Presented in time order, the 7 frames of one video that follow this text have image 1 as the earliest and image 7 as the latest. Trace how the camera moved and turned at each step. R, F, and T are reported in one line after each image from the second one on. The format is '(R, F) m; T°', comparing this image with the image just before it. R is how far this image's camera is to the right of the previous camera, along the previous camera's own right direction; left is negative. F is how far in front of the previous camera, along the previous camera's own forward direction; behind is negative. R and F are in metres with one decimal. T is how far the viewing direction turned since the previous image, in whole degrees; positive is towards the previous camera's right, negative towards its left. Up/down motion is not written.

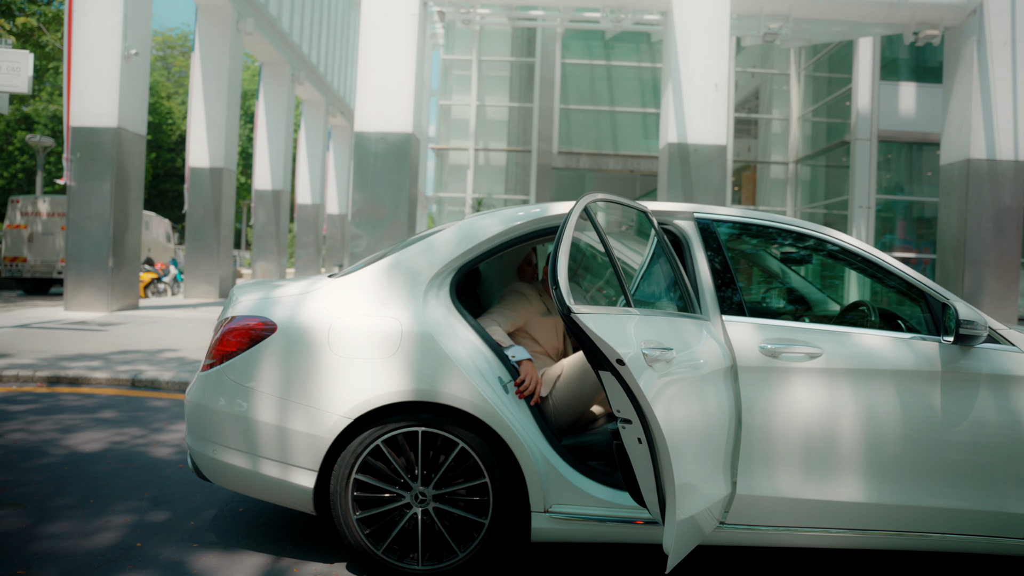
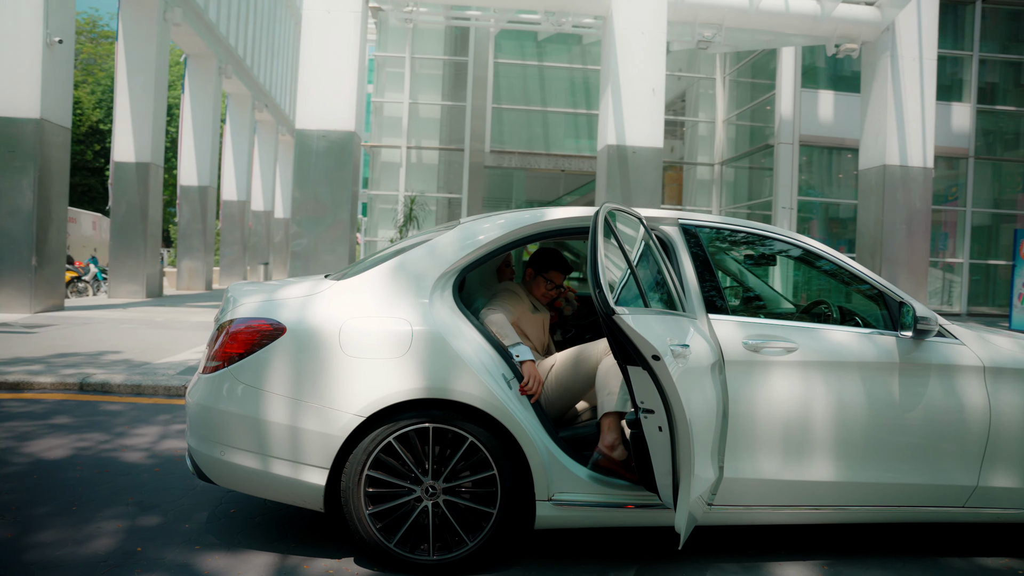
(-0.3, -0.1) m; +6°
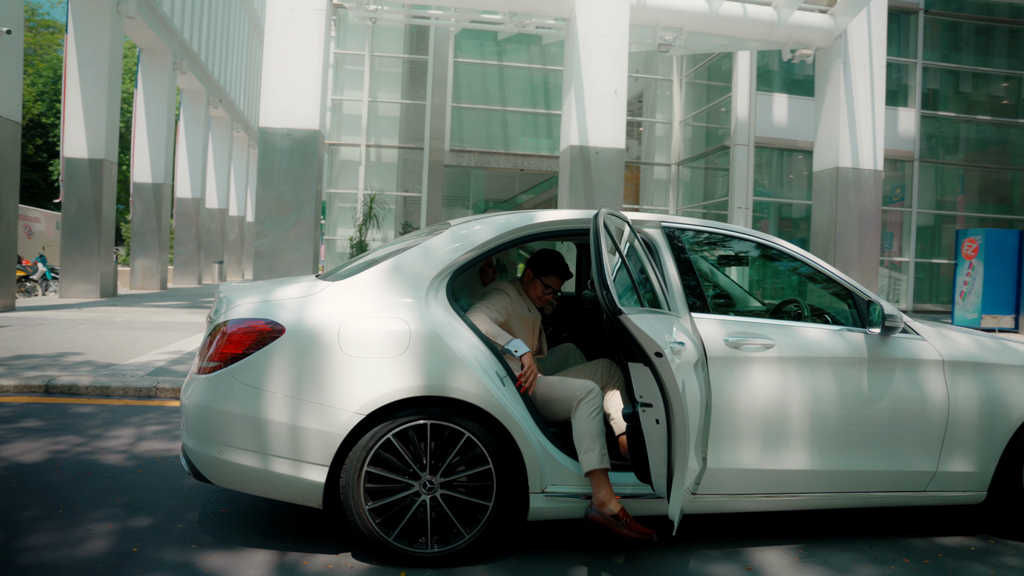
(-0.2, -0.1) m; +4°
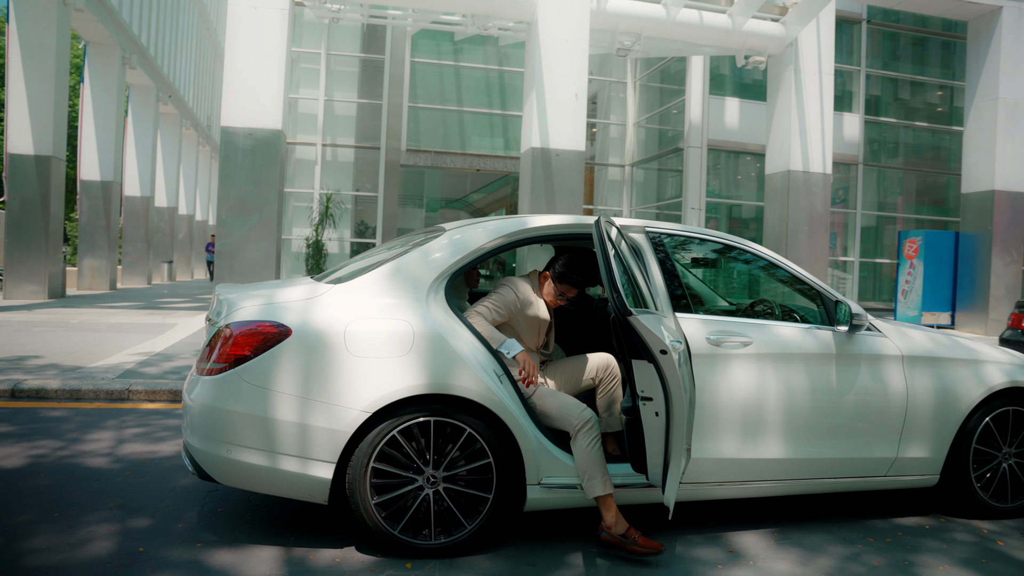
(-0.2, -0.1) m; +4°
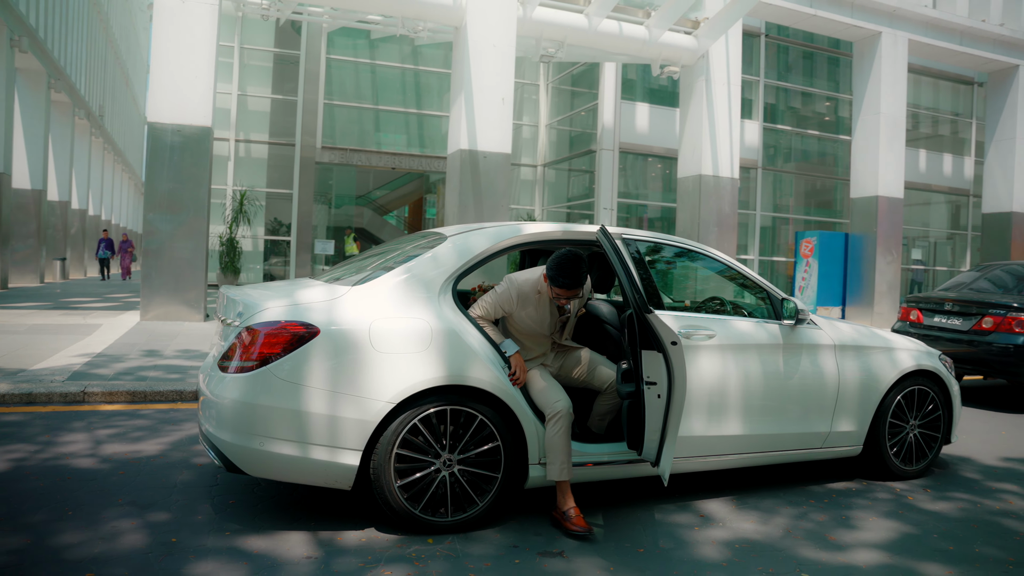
(-0.5, -0.3) m; +8°
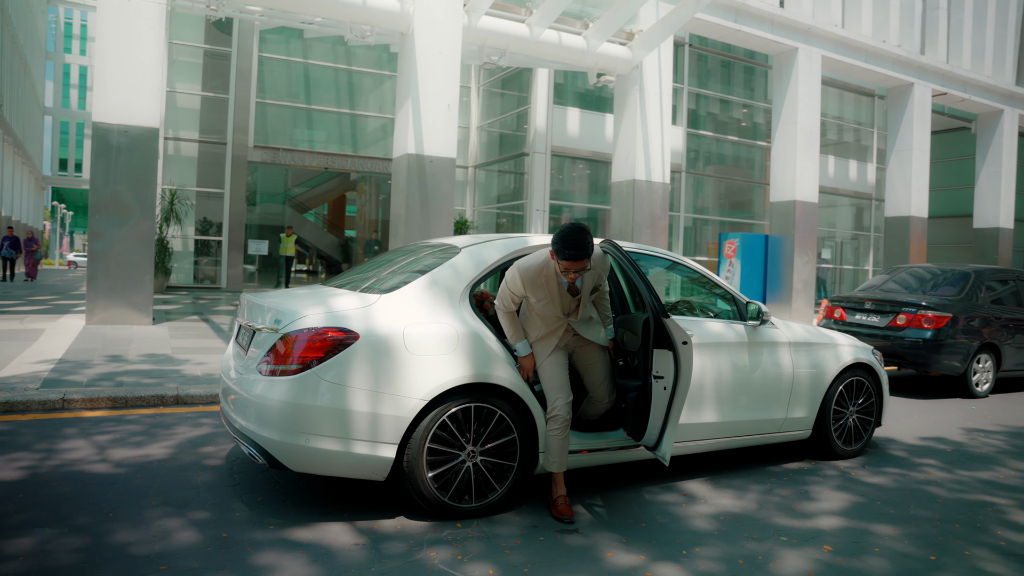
(-0.5, -0.4) m; +6°
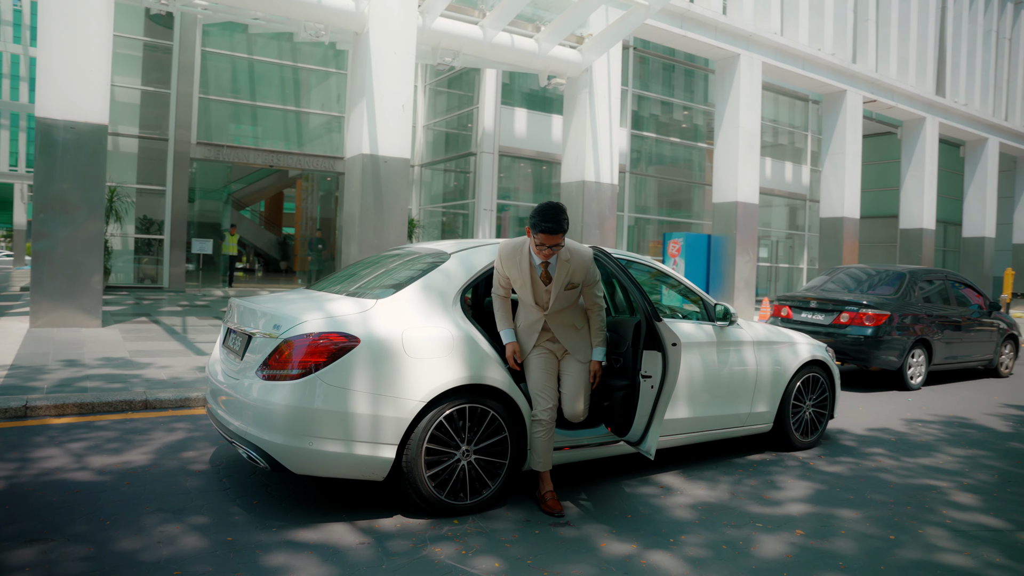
(-0.3, -0.2) m; +5°
